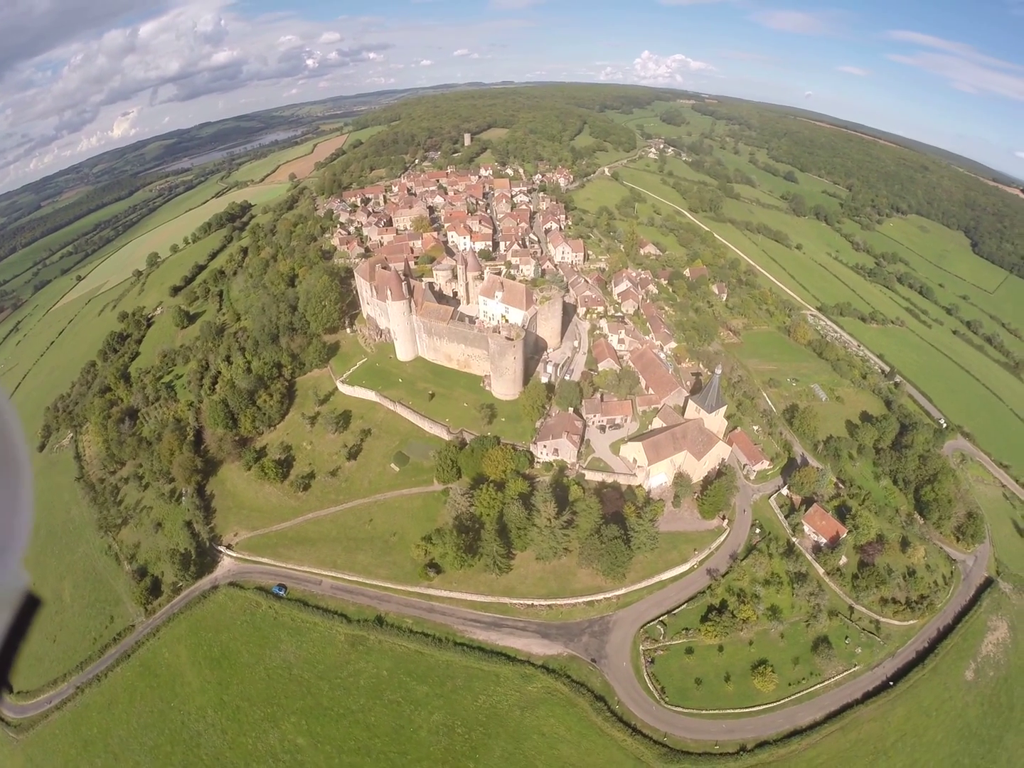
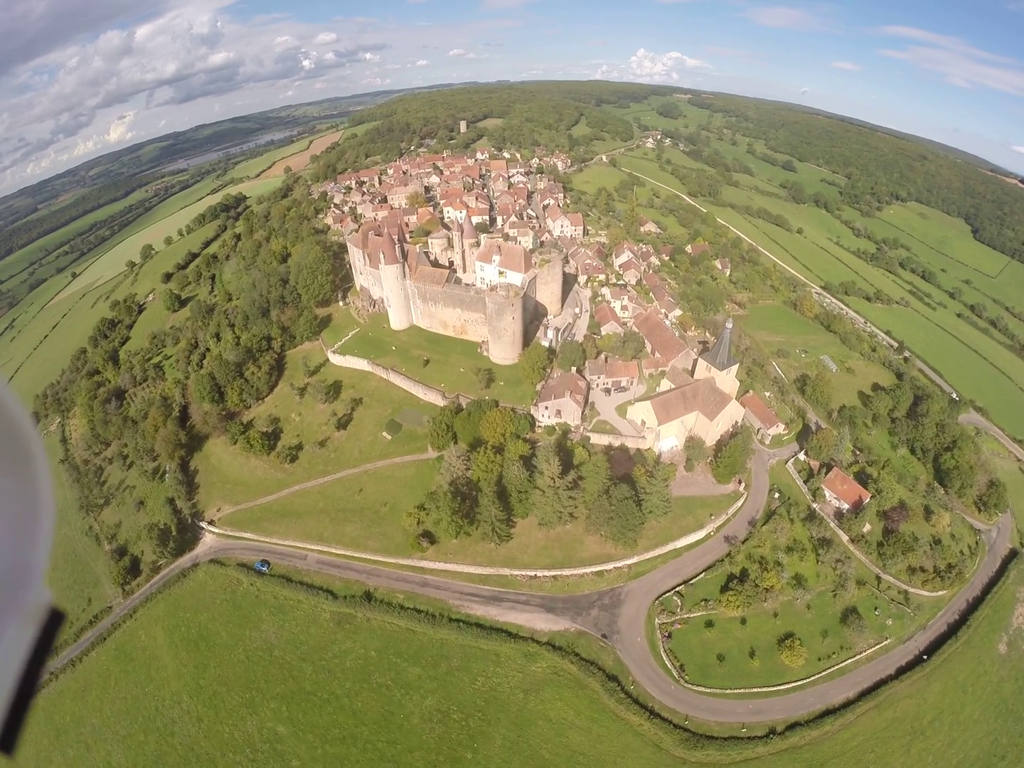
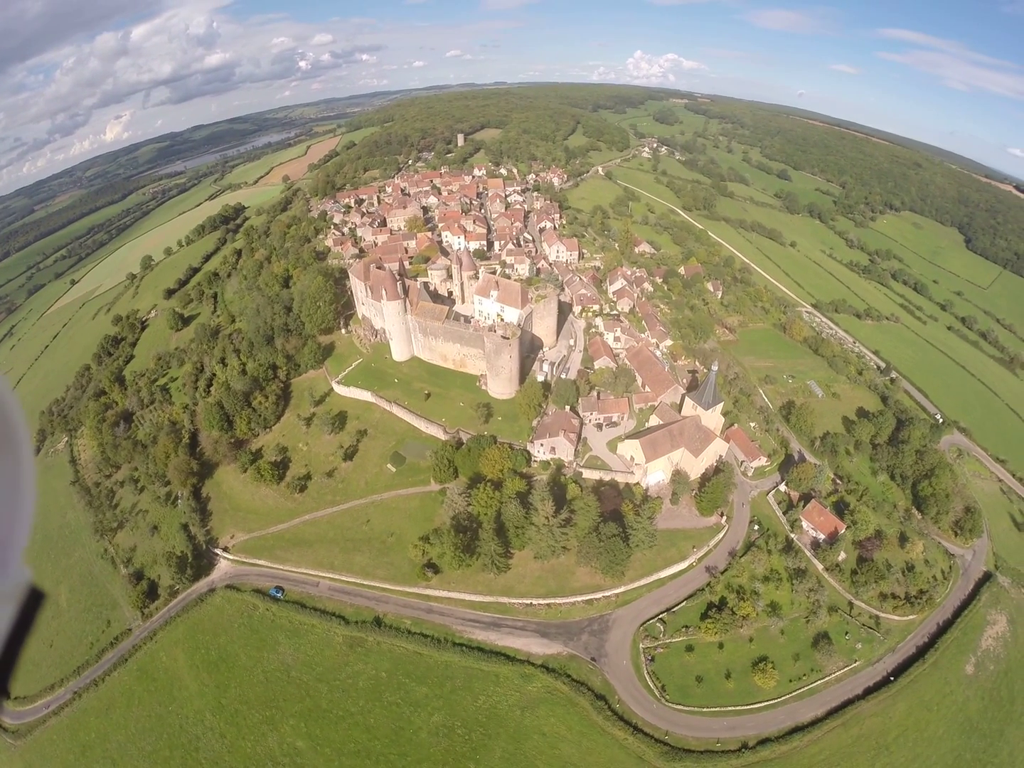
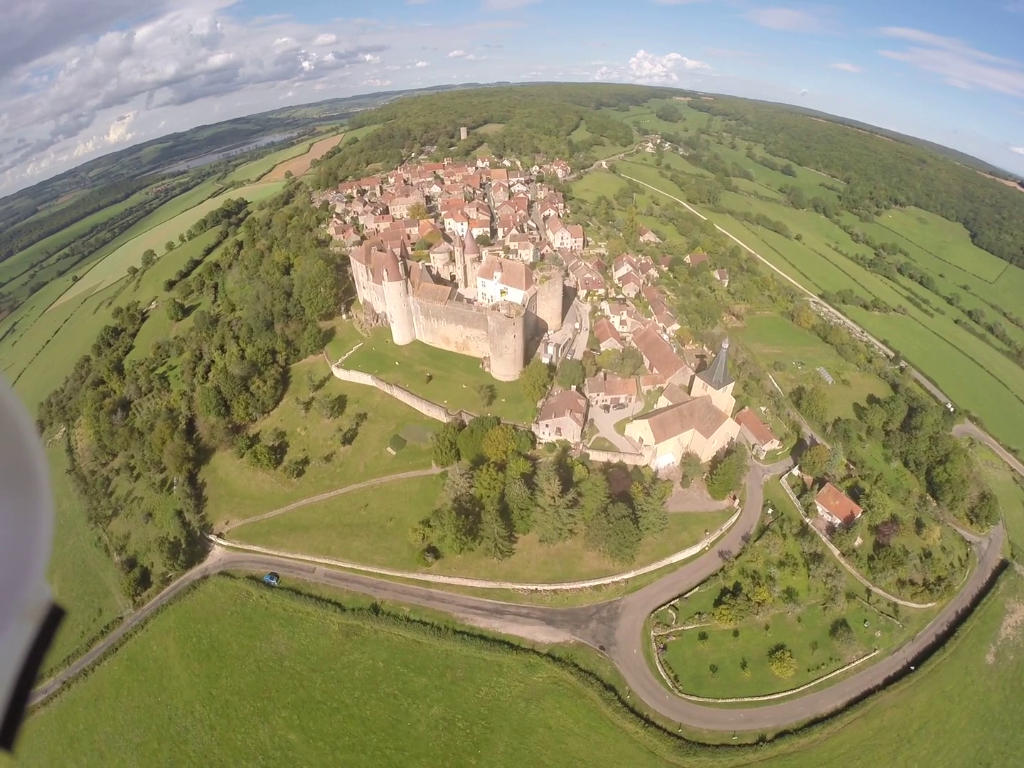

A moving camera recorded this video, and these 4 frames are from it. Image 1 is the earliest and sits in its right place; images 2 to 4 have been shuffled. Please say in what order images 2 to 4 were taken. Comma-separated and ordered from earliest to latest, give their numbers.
3, 4, 2
